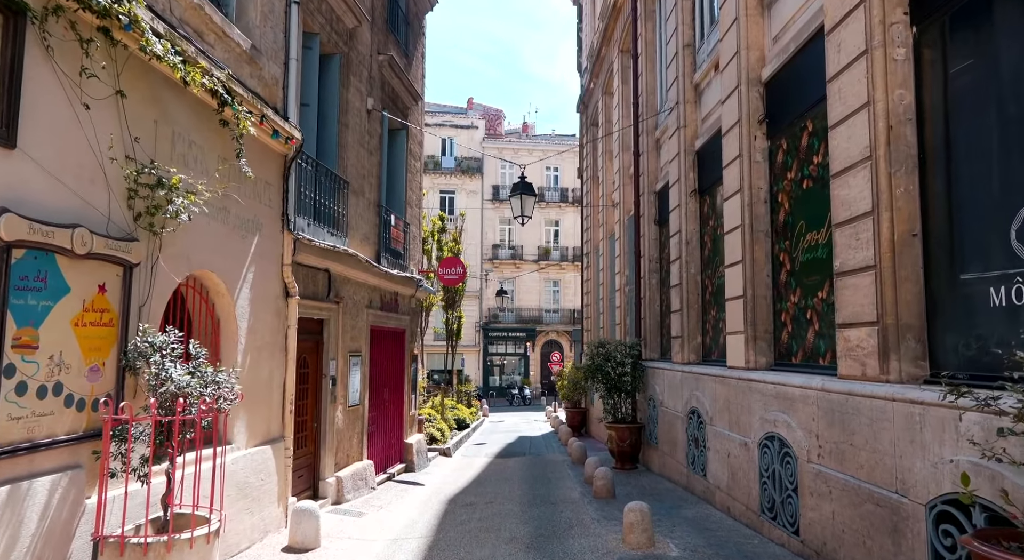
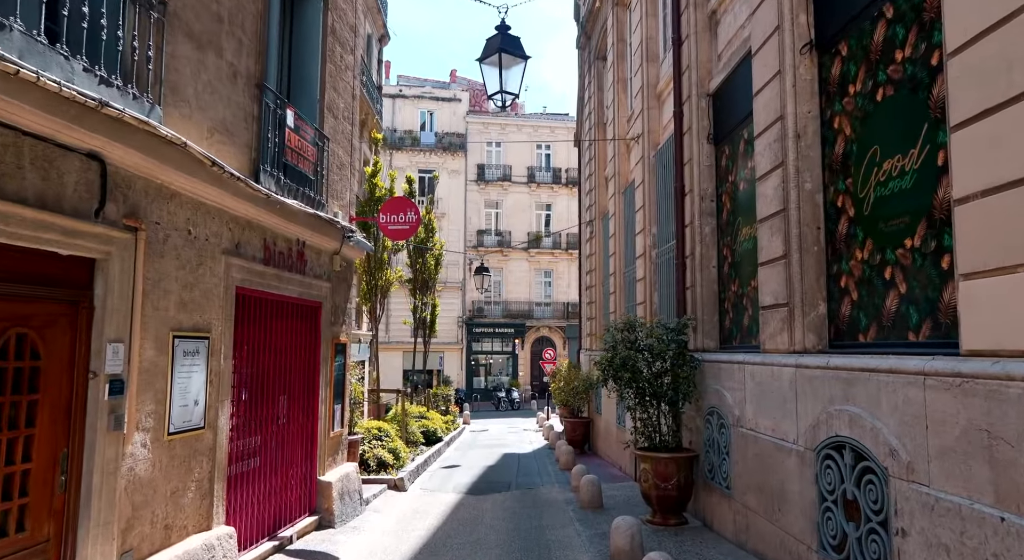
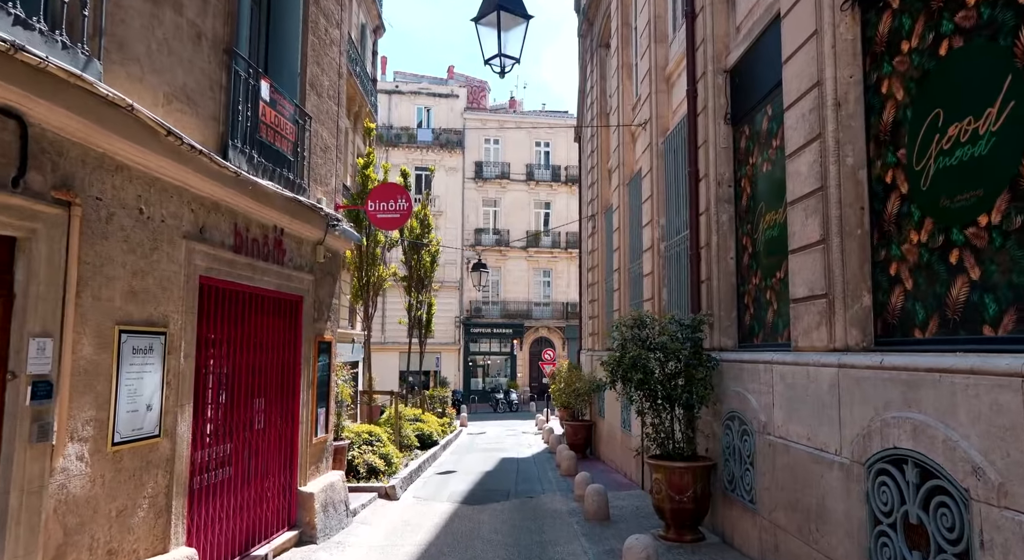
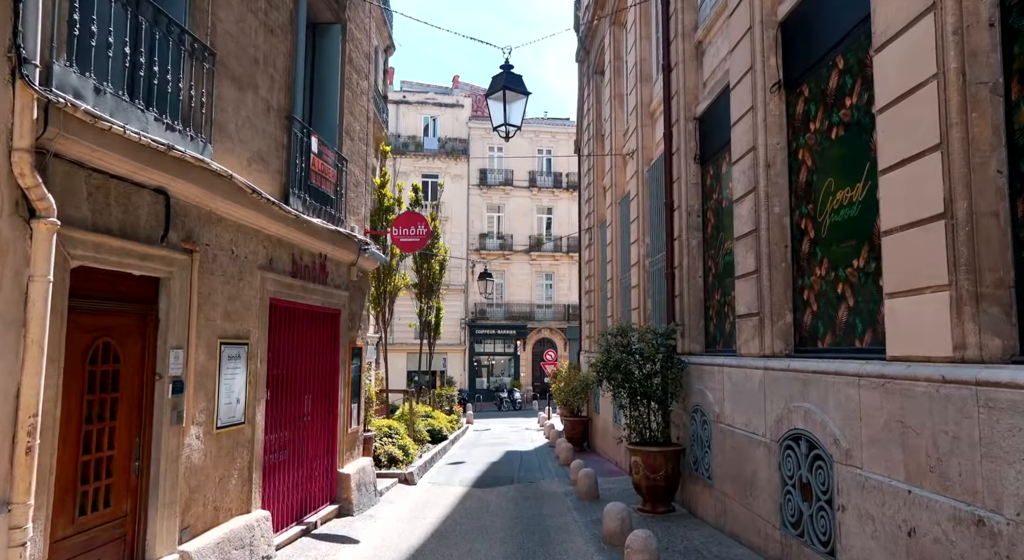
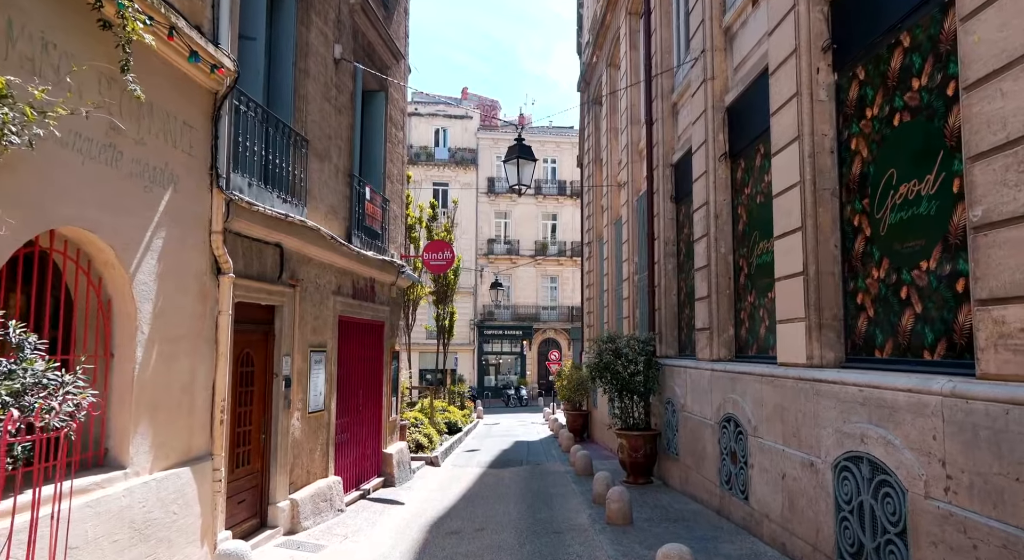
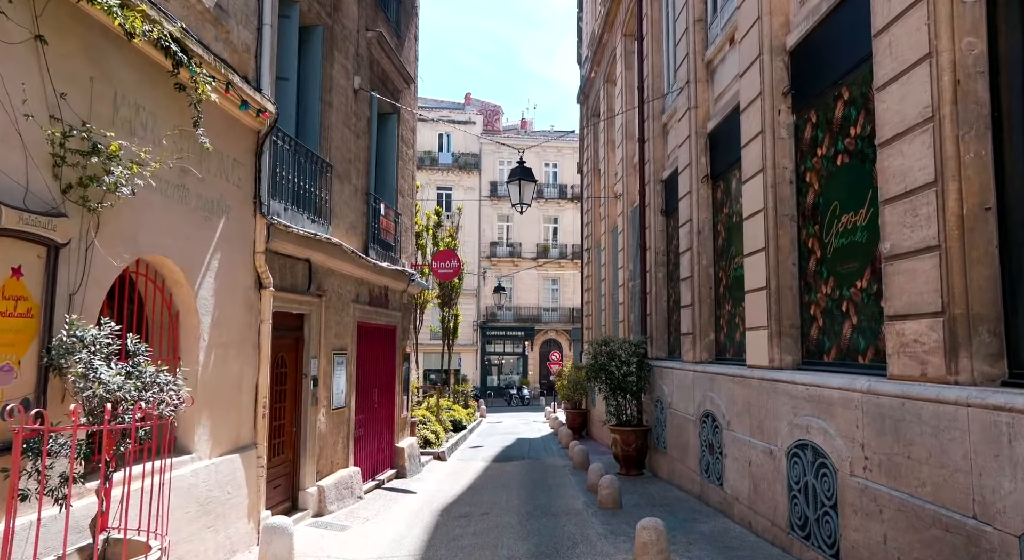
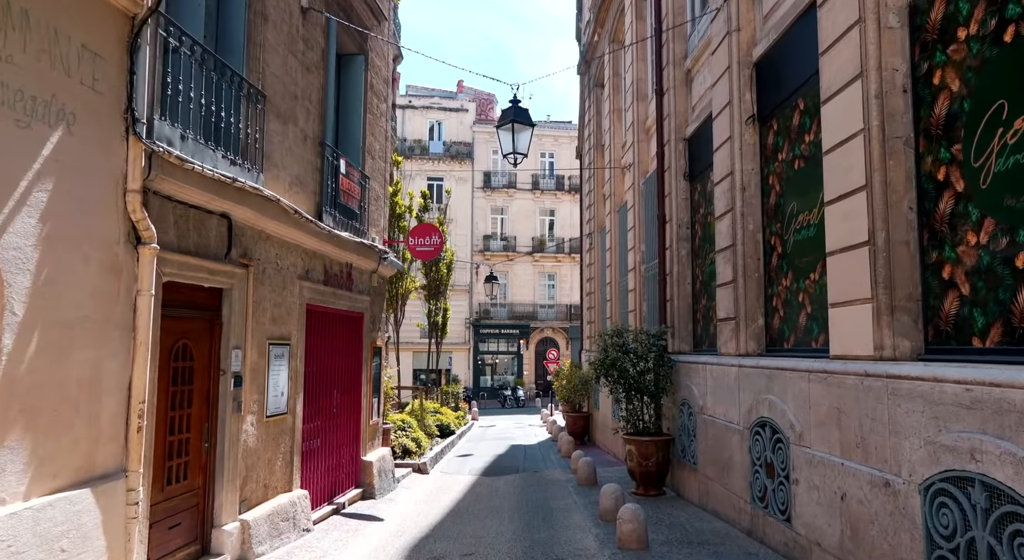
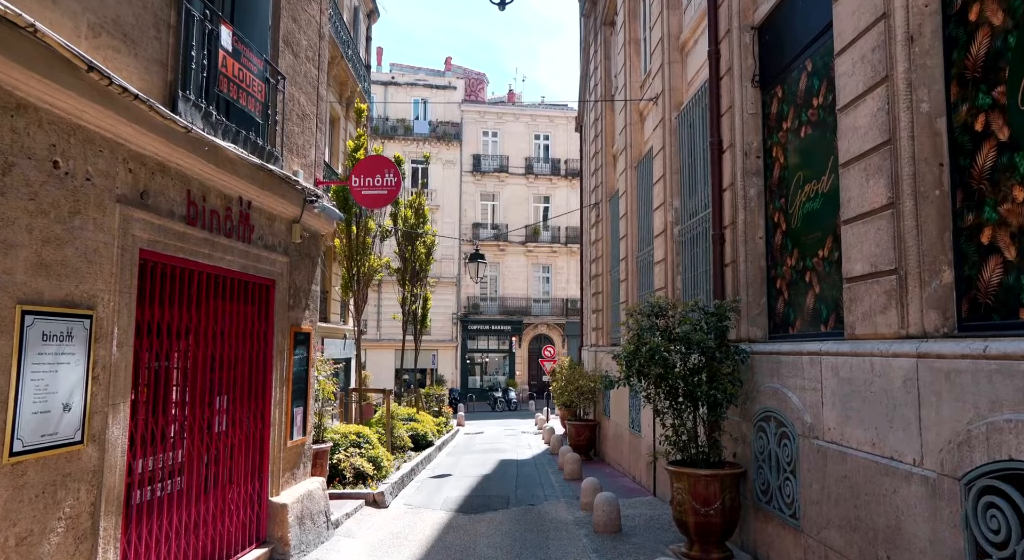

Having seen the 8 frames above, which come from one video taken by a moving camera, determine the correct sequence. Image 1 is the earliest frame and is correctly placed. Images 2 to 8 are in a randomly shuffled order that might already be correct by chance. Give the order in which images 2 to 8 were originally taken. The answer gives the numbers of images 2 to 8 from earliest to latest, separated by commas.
6, 5, 7, 4, 2, 3, 8
